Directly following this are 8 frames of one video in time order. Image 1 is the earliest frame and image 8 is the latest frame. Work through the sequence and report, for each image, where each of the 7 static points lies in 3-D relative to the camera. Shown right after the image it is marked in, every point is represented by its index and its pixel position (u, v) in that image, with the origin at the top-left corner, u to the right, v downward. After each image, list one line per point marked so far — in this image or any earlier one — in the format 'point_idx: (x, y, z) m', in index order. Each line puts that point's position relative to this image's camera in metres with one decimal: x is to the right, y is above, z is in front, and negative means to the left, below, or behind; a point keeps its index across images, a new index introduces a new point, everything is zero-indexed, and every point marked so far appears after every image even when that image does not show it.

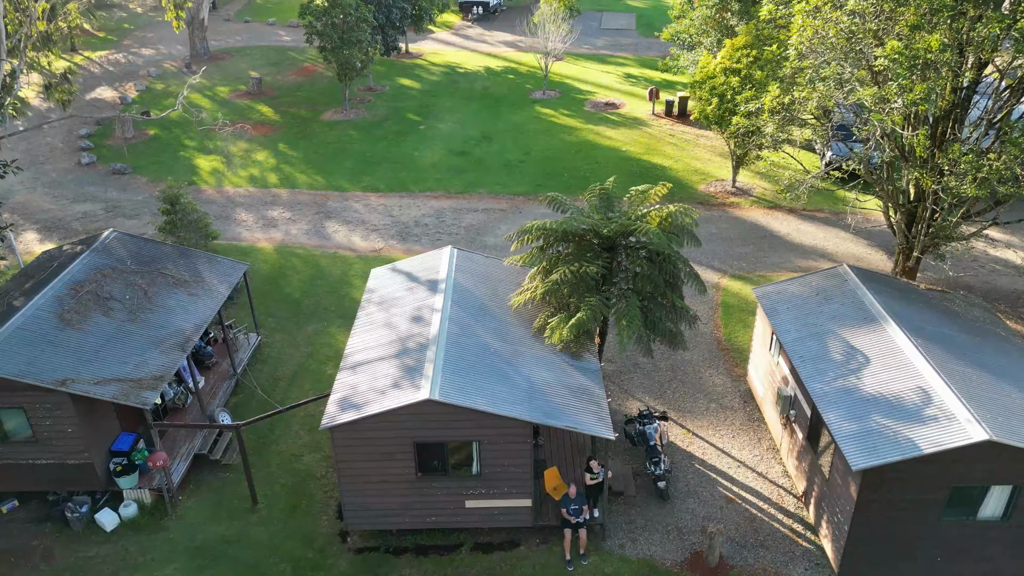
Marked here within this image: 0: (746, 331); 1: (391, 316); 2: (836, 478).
0: (+5.6, -1.0, +18.1) m
1: (-2.2, -0.5, +13.9) m
2: (+4.8, -2.8, +11.4) m
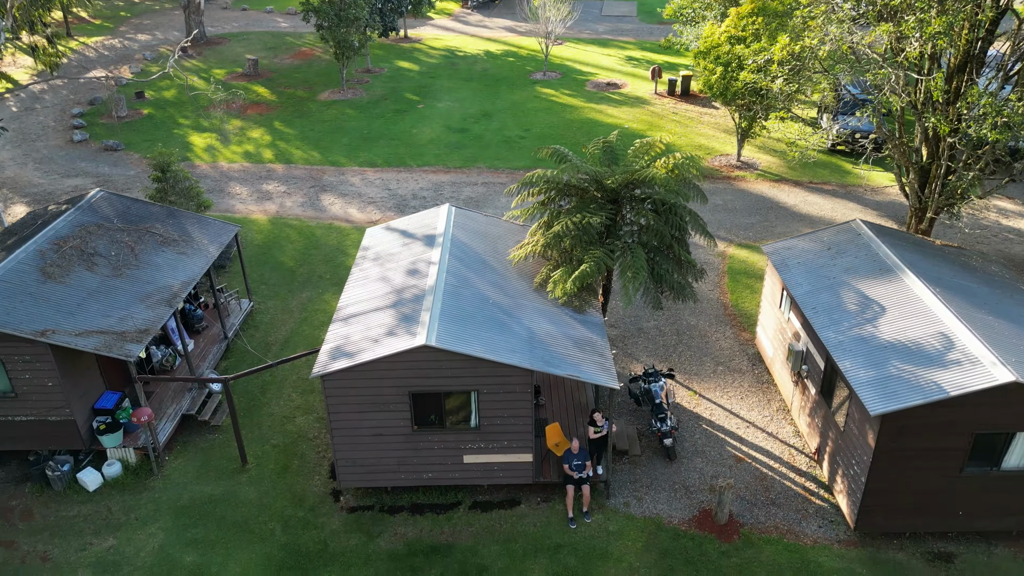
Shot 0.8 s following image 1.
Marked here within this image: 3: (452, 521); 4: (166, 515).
0: (+5.6, -0.2, +17.6) m
1: (-2.2, +0.3, +13.3) m
2: (+4.8, -2.0, +10.9) m
3: (-0.9, -3.6, +11.7) m
4: (-5.4, -3.6, +12.0) m
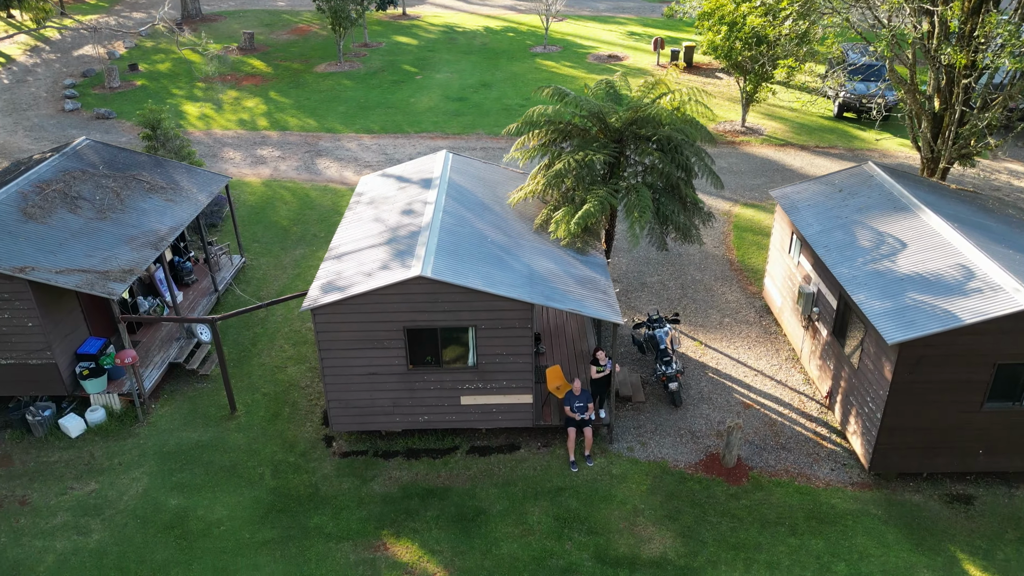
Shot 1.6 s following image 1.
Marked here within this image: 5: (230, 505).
0: (+5.5, +0.8, +17.1) m
1: (-2.2, +1.3, +12.8) m
2: (+4.8, -1.0, +10.4) m
3: (-0.9, -2.6, +11.3) m
4: (-5.4, -2.6, +11.5) m
5: (-3.9, -3.0, +10.7) m
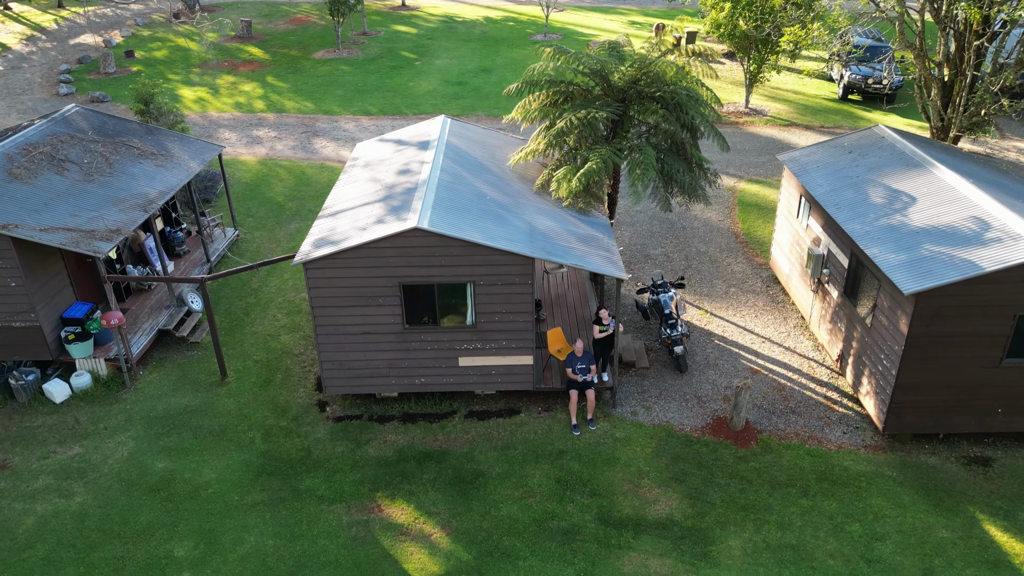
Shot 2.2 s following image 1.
0: (+5.5, +1.4, +16.7) m
1: (-2.2, +1.9, +12.5) m
2: (+4.8, -0.4, +10.0) m
3: (-0.9, -2.0, +10.9) m
4: (-5.4, -2.0, +11.1) m
5: (-3.9, -2.4, +10.3) m
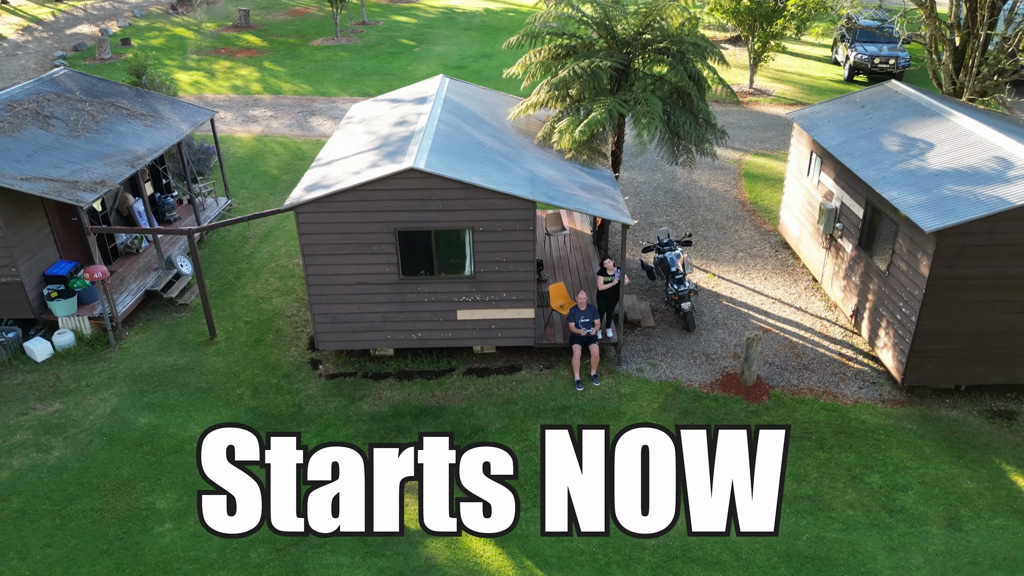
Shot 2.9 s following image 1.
0: (+5.5, +2.0, +16.3) m
1: (-2.2, +2.5, +12.0) m
2: (+4.8, +0.2, +9.5) m
3: (-0.9, -1.3, +10.4) m
4: (-5.4, -1.3, +10.7) m
5: (-3.9, -1.7, +9.8) m
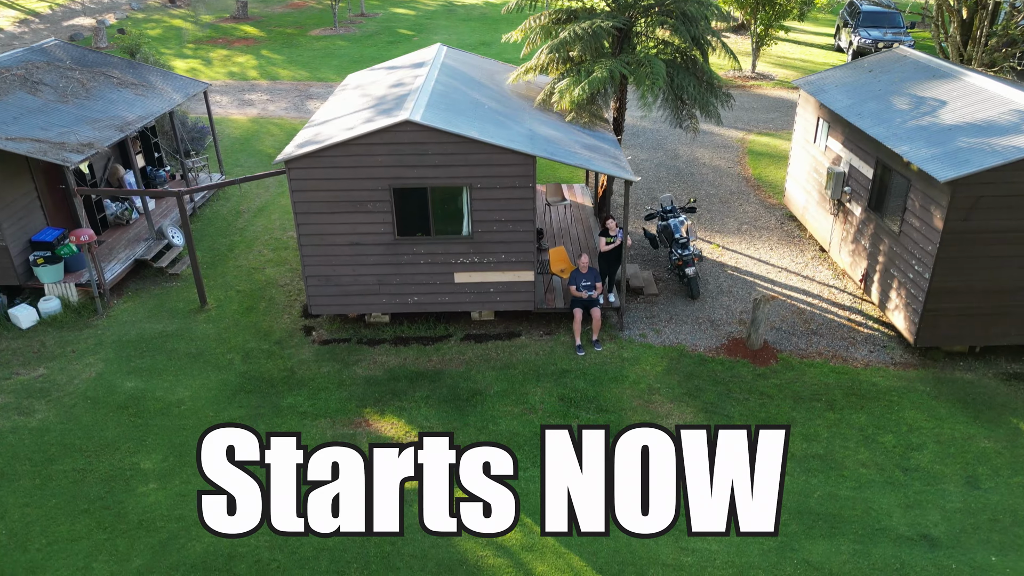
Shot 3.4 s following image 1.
0: (+5.5, +2.4, +16.0) m
1: (-2.2, +3.0, +11.7) m
2: (+4.8, +0.7, +9.2) m
3: (-0.9, -0.8, +10.1) m
4: (-5.4, -0.8, +10.3) m
5: (-3.9, -1.2, +9.5) m
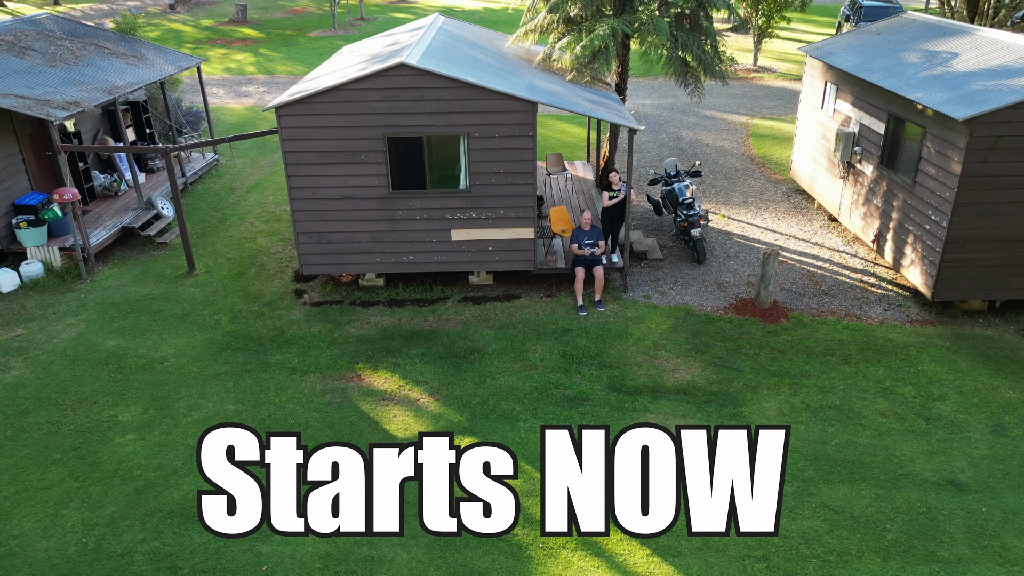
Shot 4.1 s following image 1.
0: (+5.5, +2.8, +15.7) m
1: (-2.2, +3.5, +11.4) m
2: (+4.8, +1.3, +8.9) m
3: (-0.9, -0.3, +9.7) m
4: (-5.5, -0.3, +9.9) m
5: (-4.0, -0.7, +9.0) m
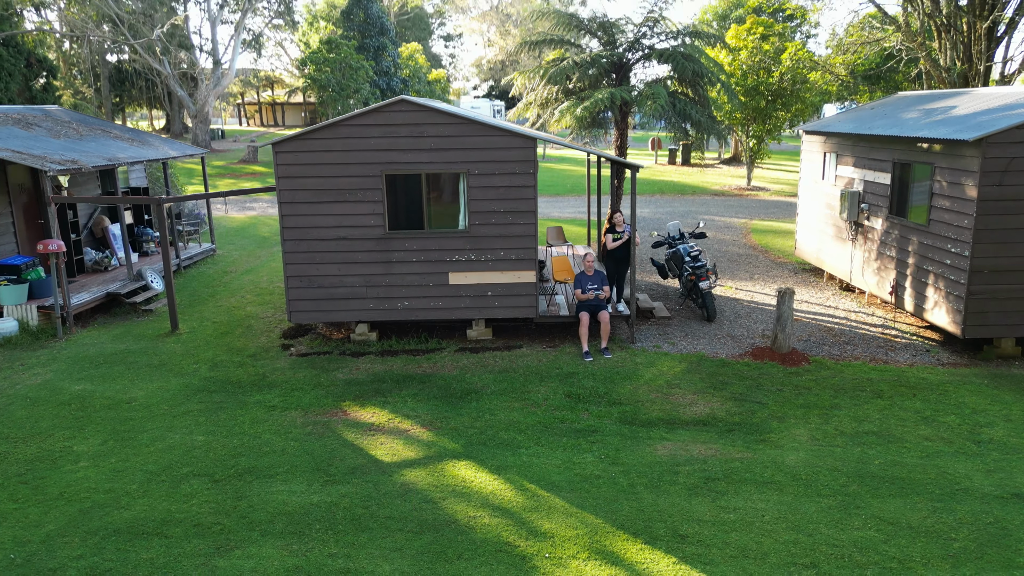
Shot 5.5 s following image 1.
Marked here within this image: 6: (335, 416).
0: (+5.5, +0.9, +15.5) m
1: (-2.2, +2.5, +11.5) m
2: (+4.8, +0.9, +8.6) m
3: (-0.9, -0.9, +9.0) m
4: (-5.4, -0.9, +9.3) m
5: (-3.9, -1.1, +8.3) m
6: (-1.7, -1.3, +7.5) m
